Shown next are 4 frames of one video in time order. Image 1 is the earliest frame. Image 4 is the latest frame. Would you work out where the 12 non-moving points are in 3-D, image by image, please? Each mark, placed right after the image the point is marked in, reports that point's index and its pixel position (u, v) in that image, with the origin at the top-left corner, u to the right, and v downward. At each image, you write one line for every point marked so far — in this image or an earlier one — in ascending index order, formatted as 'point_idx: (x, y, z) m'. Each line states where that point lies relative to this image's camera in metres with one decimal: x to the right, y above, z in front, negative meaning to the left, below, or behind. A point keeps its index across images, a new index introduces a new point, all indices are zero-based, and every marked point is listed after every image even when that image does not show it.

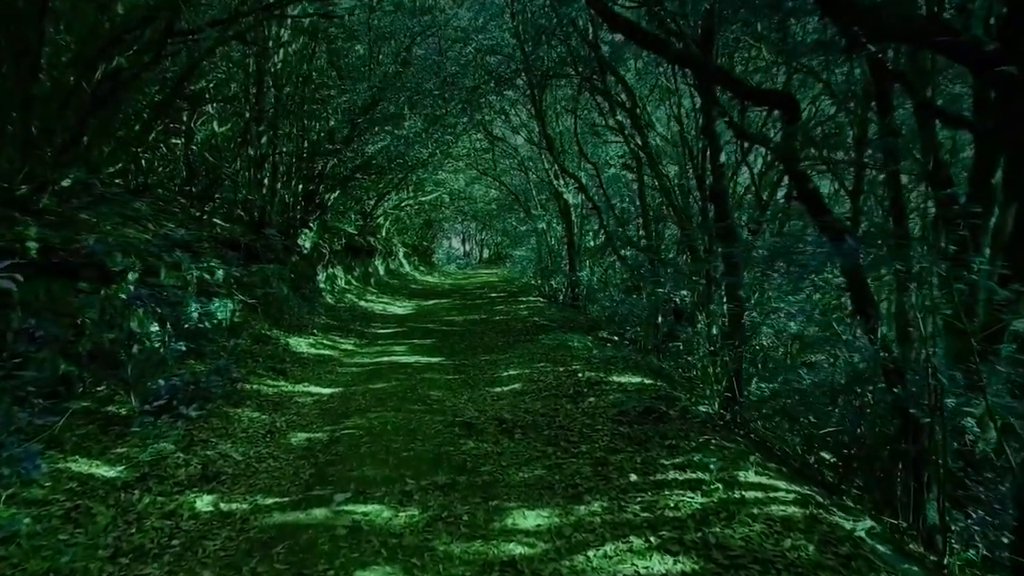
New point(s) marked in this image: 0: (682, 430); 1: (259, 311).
0: (+2.1, -1.8, +6.9) m
1: (-6.2, -0.6, +13.5) m
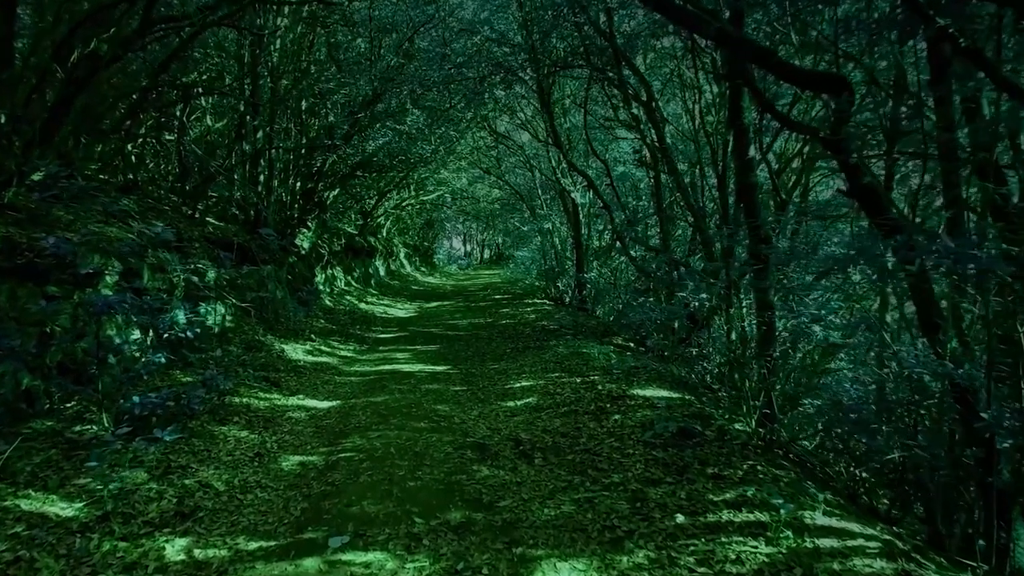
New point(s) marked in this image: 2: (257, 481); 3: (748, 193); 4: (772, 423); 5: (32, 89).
0: (+2.3, -1.8, +6.1) m
1: (-5.9, -0.6, +12.7) m
2: (-2.7, -2.0, +5.9) m
3: (+4.0, +1.6, +9.5) m
4: (+3.9, -2.0, +8.4) m
5: (-6.9, +2.9, +8.1) m
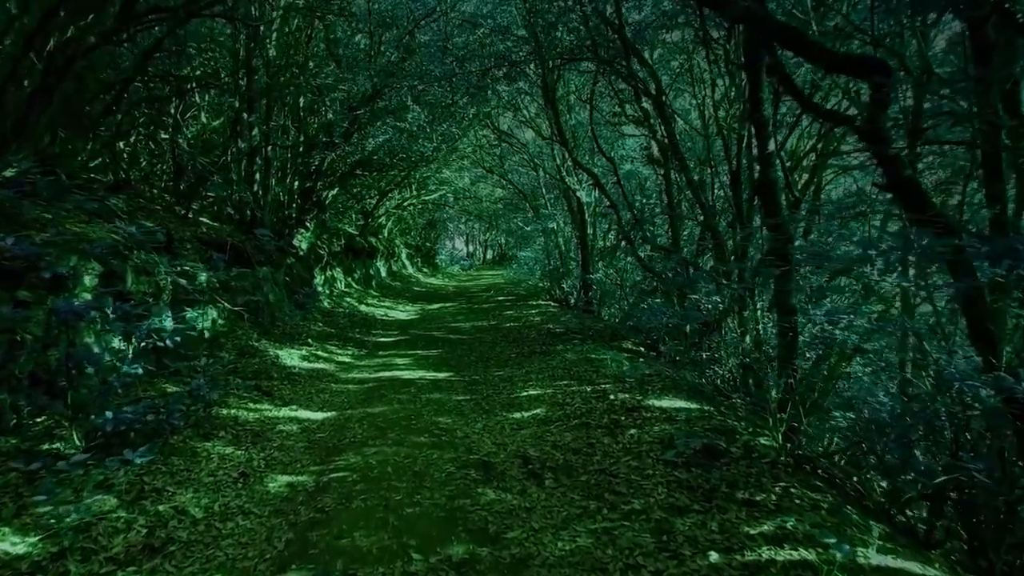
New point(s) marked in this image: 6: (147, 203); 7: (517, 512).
0: (+2.4, -1.9, +5.5) m
1: (-5.8, -0.7, +12.2) m
2: (-2.6, -2.1, +5.3) m
3: (+4.1, +1.6, +9.0) m
4: (+4.0, -2.1, +7.8) m
5: (-6.8, +2.8, +7.5) m
6: (-8.6, +2.0, +13.1) m
7: (0.0, -2.0, +5.1) m
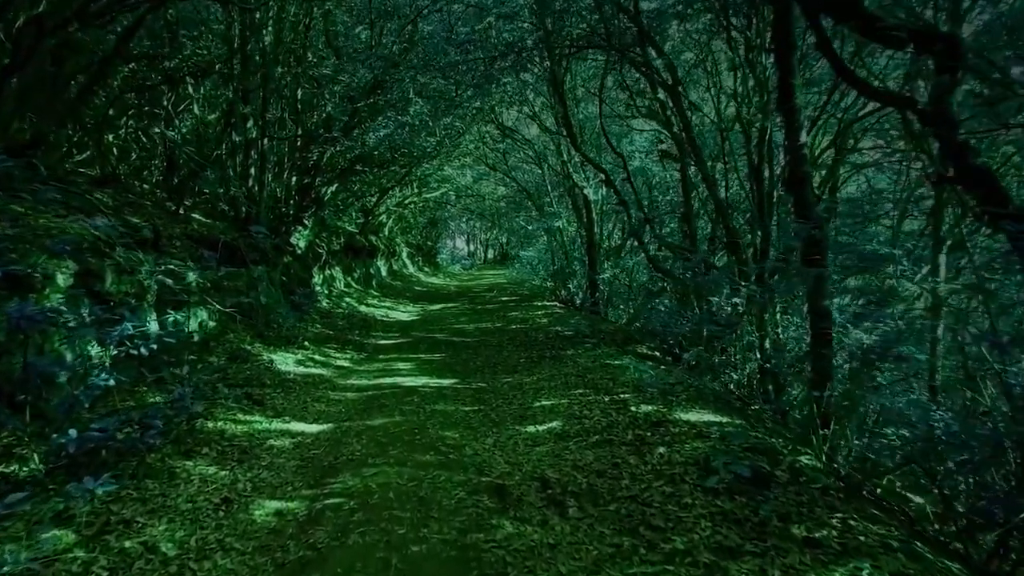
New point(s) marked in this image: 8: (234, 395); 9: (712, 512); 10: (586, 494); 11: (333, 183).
0: (+2.6, -1.9, +4.9) m
1: (-5.7, -0.7, +11.5) m
2: (-2.4, -2.1, +4.6) m
3: (+4.3, +1.5, +8.3) m
4: (+4.2, -2.1, +7.1) m
5: (-6.7, +2.8, +6.8) m
6: (-8.4, +2.0, +12.5) m
7: (+0.2, -2.1, +4.4) m
8: (-4.1, -1.6, +8.2) m
9: (+1.7, -1.9, +4.8) m
10: (+0.7, -2.0, +5.3) m
11: (-6.4, +3.8, +20.0) m
